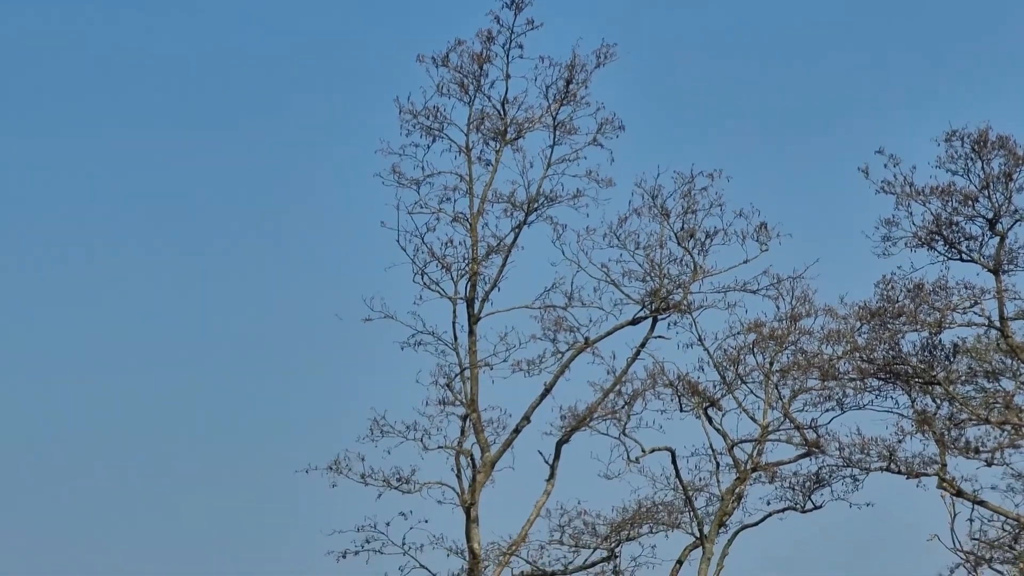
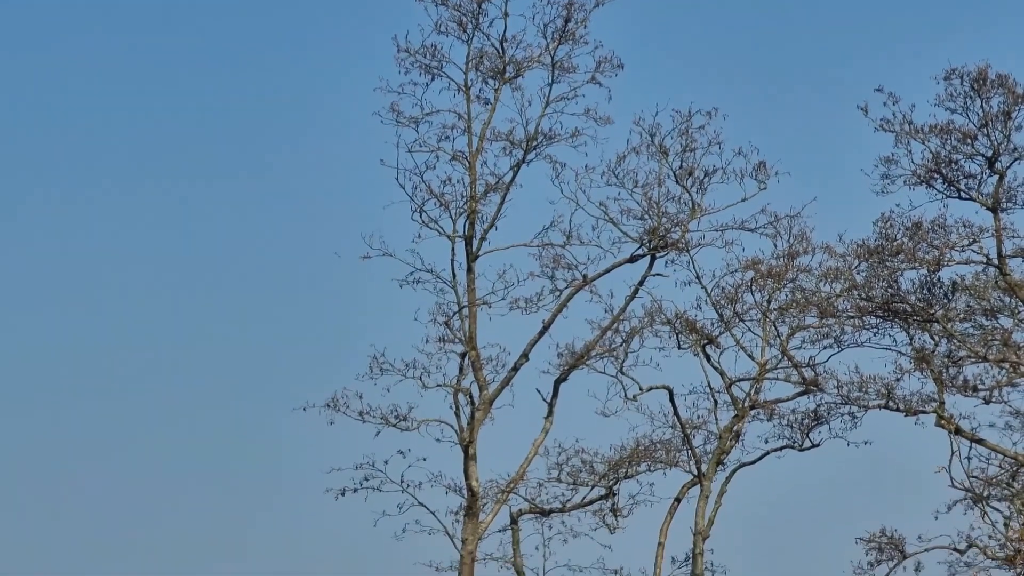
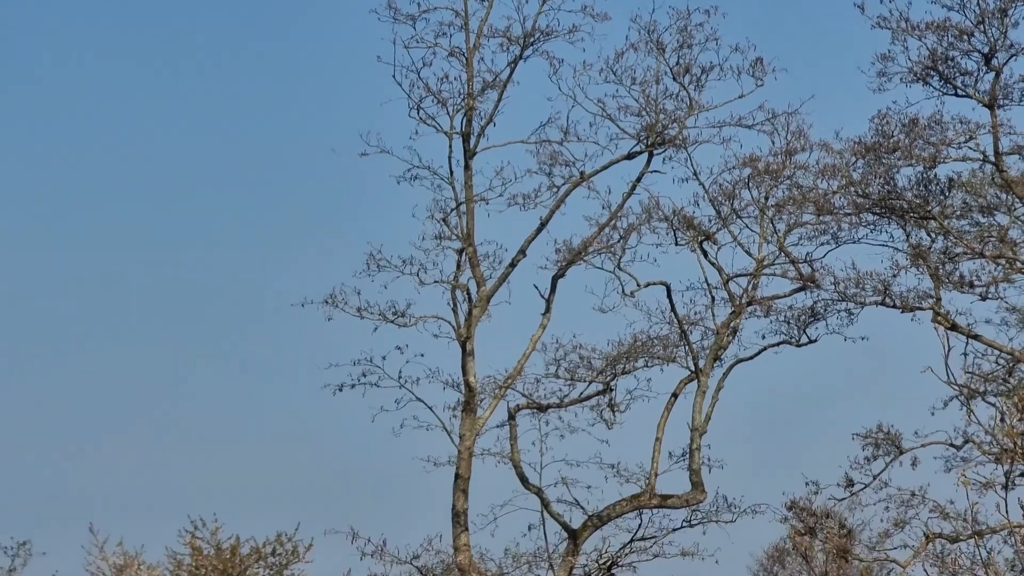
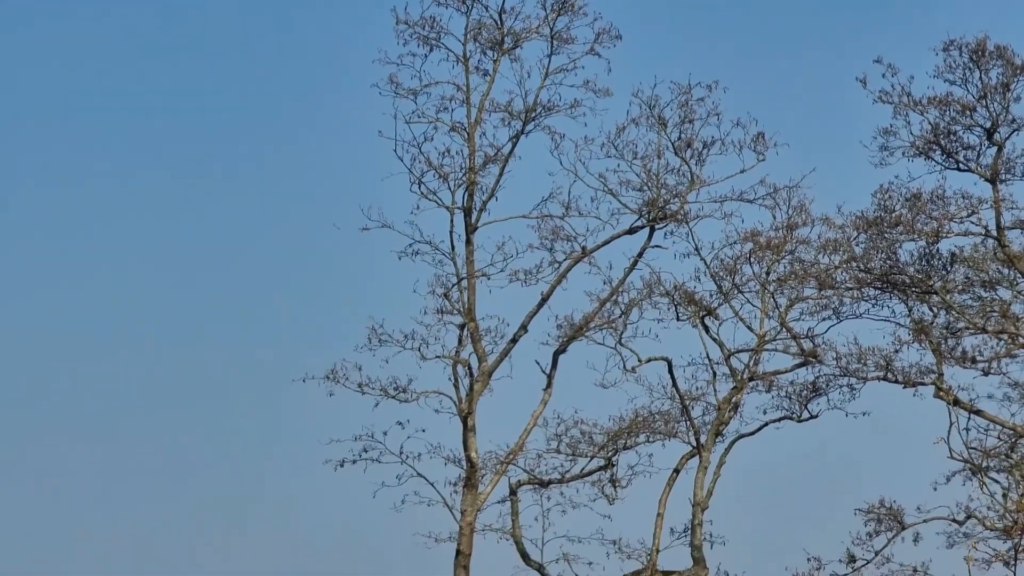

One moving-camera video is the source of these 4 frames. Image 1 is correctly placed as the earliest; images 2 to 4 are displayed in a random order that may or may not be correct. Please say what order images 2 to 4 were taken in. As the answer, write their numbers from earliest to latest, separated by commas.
2, 4, 3
